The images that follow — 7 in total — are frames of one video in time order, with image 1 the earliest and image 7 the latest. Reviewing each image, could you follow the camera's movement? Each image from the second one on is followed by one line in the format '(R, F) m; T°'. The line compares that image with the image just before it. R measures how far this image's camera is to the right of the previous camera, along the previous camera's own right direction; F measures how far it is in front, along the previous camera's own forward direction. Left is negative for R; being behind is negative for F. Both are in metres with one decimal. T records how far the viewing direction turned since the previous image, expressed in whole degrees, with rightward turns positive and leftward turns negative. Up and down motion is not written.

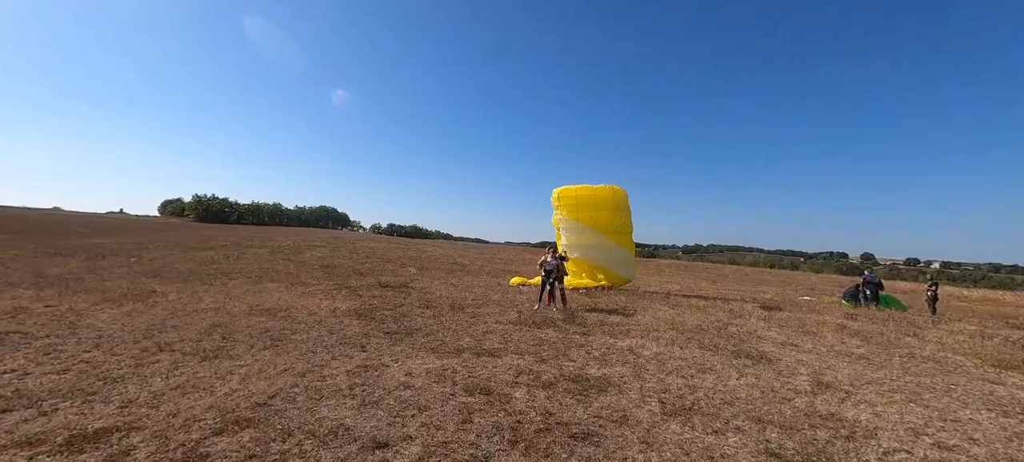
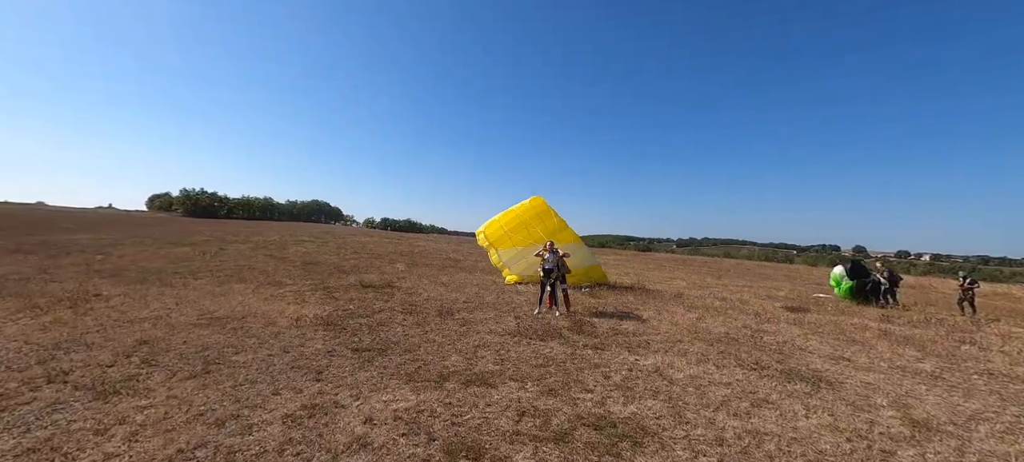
(0.0, +1.4) m; +1°
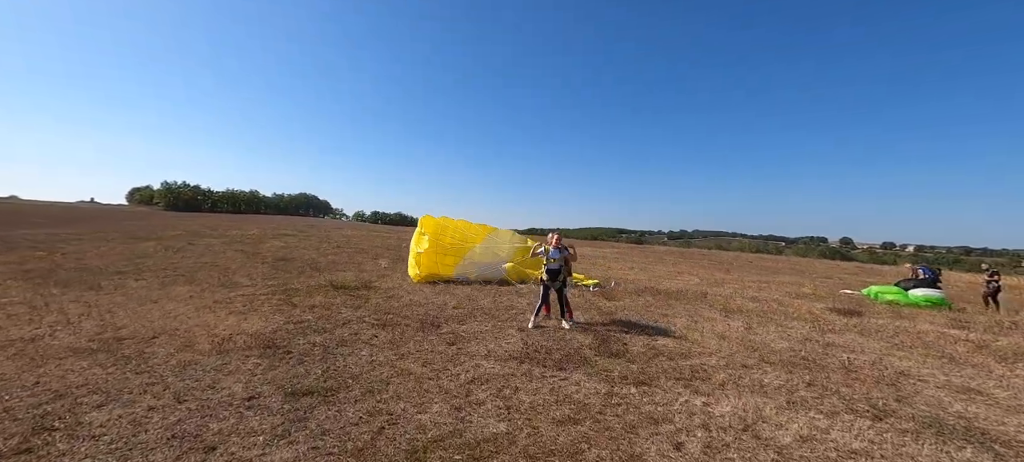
(-0.2, +1.9) m; +1°
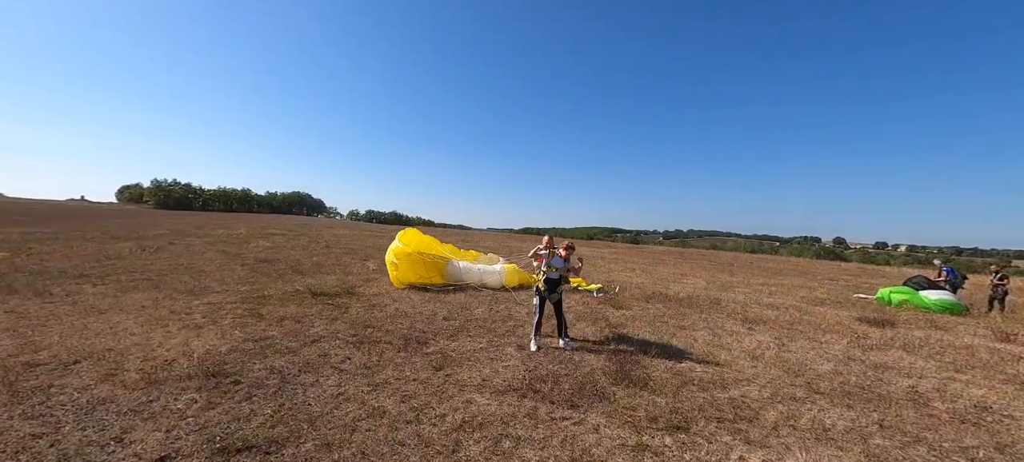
(0.0, +0.9) m; +1°
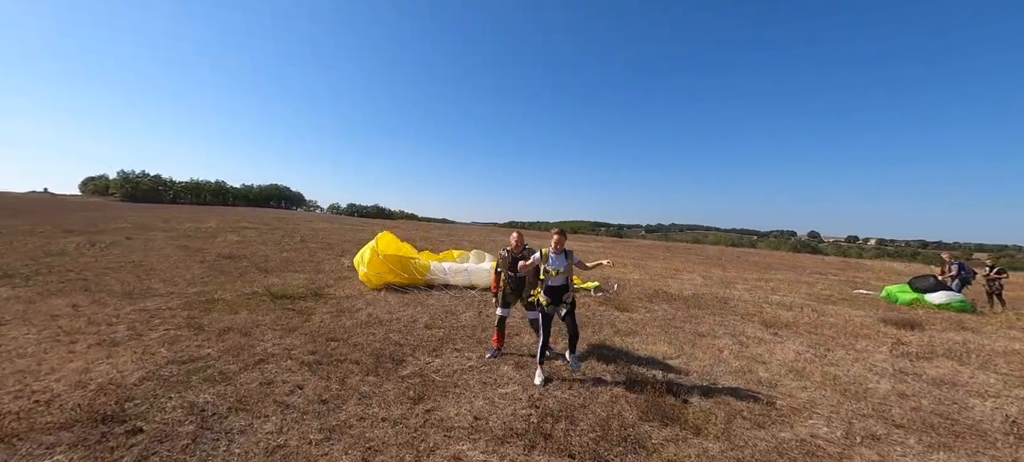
(-0.2, +1.1) m; +2°
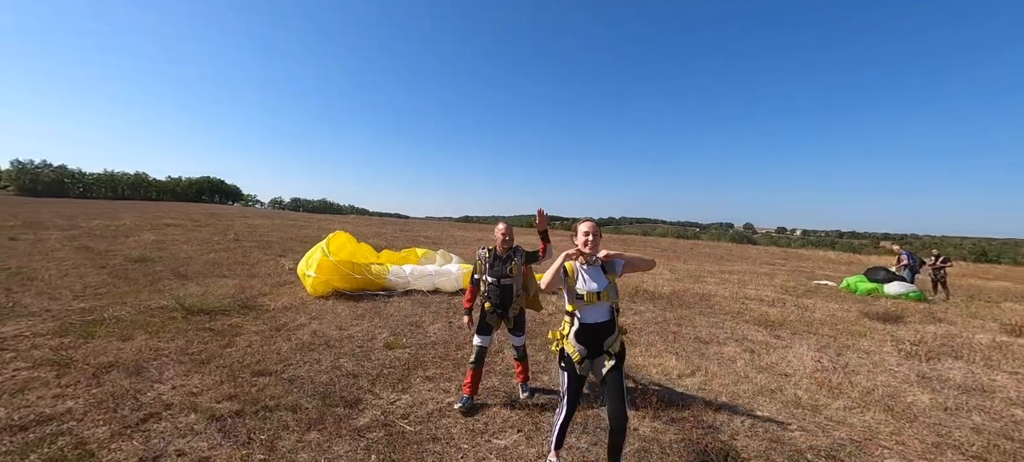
(-0.3, +1.1) m; +7°
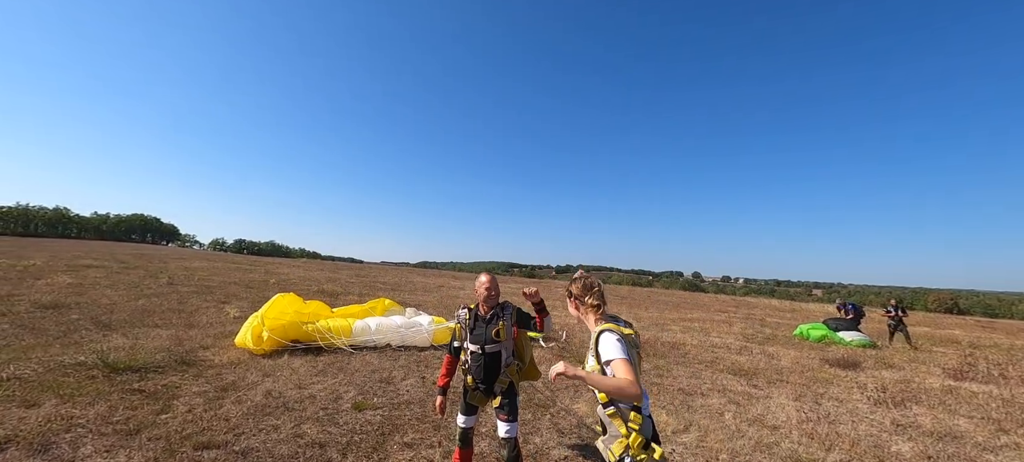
(-0.4, +0.1) m; +6°
